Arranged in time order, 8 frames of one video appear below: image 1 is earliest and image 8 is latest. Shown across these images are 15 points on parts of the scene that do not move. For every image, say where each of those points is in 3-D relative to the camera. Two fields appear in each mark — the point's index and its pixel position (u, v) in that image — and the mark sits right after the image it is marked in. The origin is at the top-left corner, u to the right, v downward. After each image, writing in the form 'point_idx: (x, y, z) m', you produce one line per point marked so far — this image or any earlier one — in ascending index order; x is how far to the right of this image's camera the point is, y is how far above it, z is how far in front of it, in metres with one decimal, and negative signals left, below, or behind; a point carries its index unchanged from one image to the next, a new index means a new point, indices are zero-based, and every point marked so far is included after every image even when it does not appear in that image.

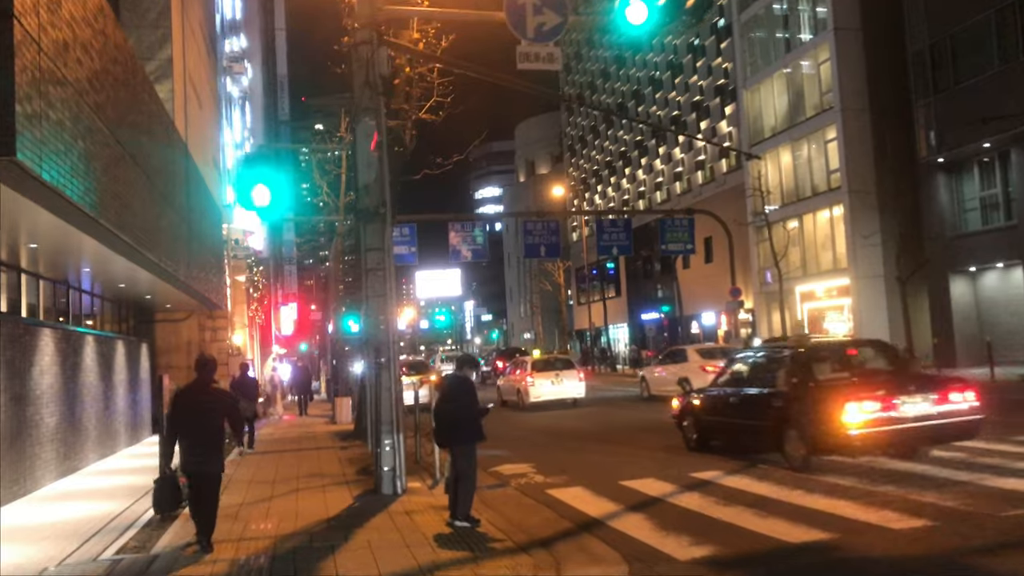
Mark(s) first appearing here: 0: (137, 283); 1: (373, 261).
0: (-8.3, +0.1, +19.7) m
1: (-1.9, +0.4, +12.1) m
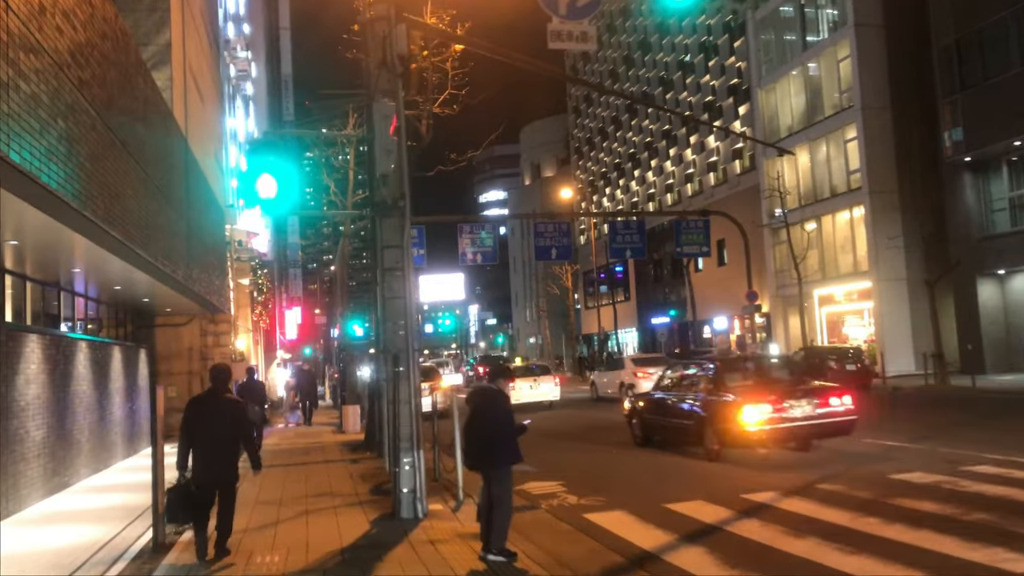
0: (-7.9, 0.0, +18.6) m
1: (-1.5, +0.4, +10.9) m
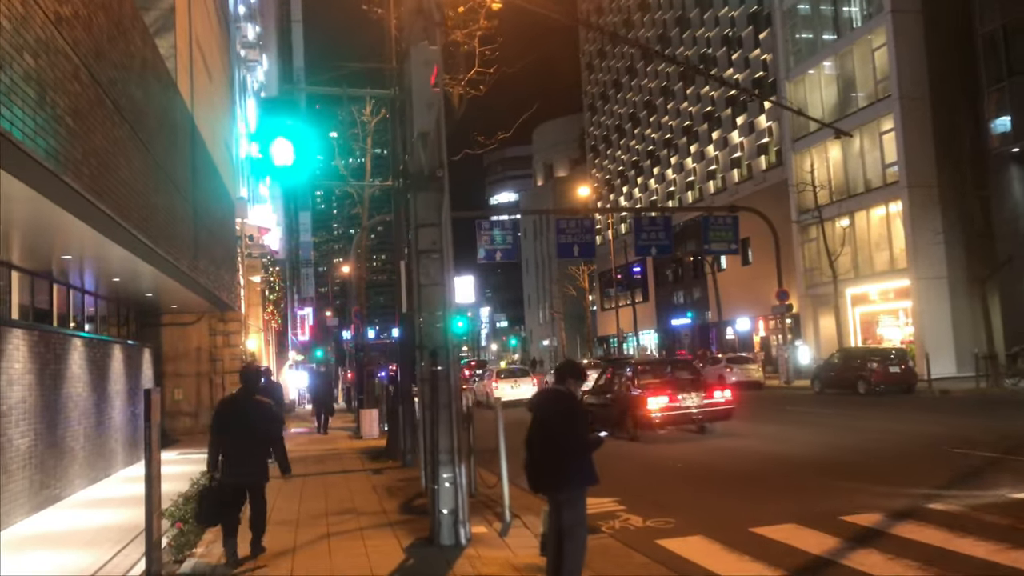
0: (-7.2, +0.2, +17.0) m
1: (-0.9, +0.5, +9.3) m
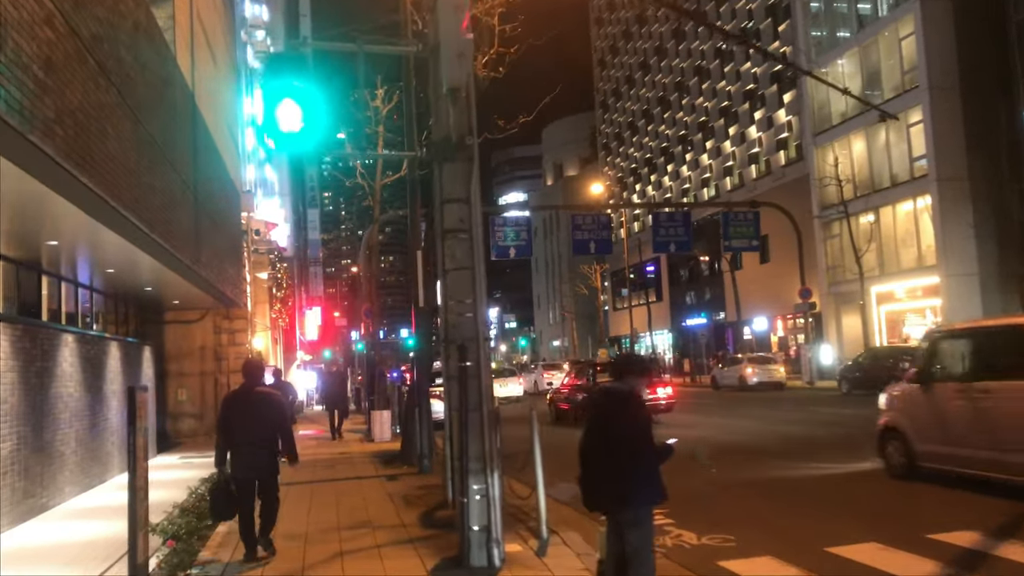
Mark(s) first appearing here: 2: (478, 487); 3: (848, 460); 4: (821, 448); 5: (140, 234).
0: (-6.8, +0.3, +15.9) m
1: (-0.5, +0.7, +8.2) m
2: (-0.3, -1.8, +7.8) m
3: (+5.5, -2.8, +14.3) m
4: (+5.6, -2.9, +15.9) m
5: (-4.5, +0.7, +10.5) m
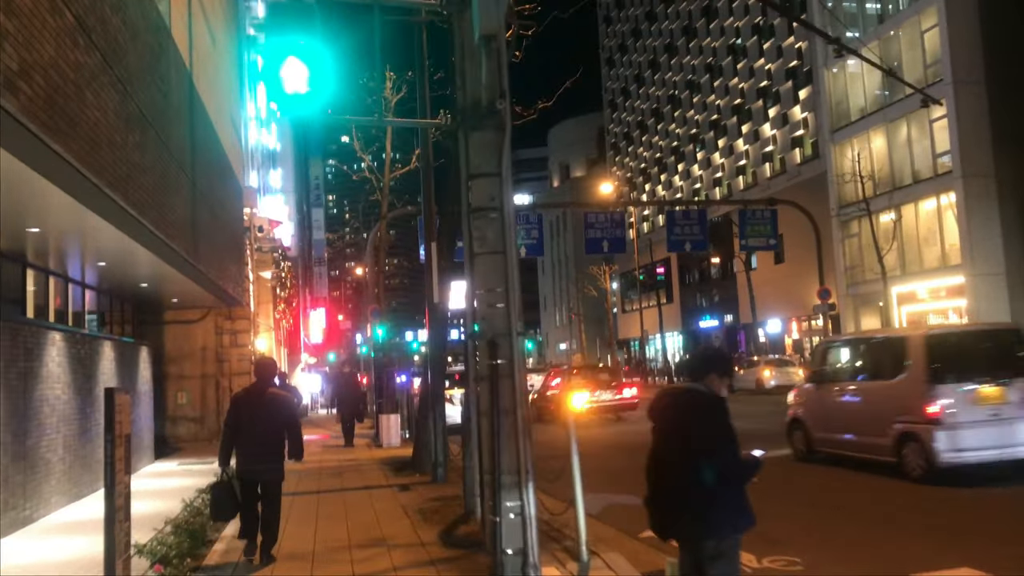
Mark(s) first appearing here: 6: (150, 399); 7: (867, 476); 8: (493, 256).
0: (-6.4, +0.4, +14.9) m
1: (-0.2, +0.8, +7.1) m
2: (0.0, -1.7, +6.8) m
3: (+5.8, -2.7, +13.2) m
4: (+5.9, -2.8, +14.8) m
5: (-4.1, +0.8, +9.5) m
6: (-7.8, -2.4, +19.0) m
7: (+5.1, -2.6, +12.5) m
8: (-0.2, +0.3, +7.1) m
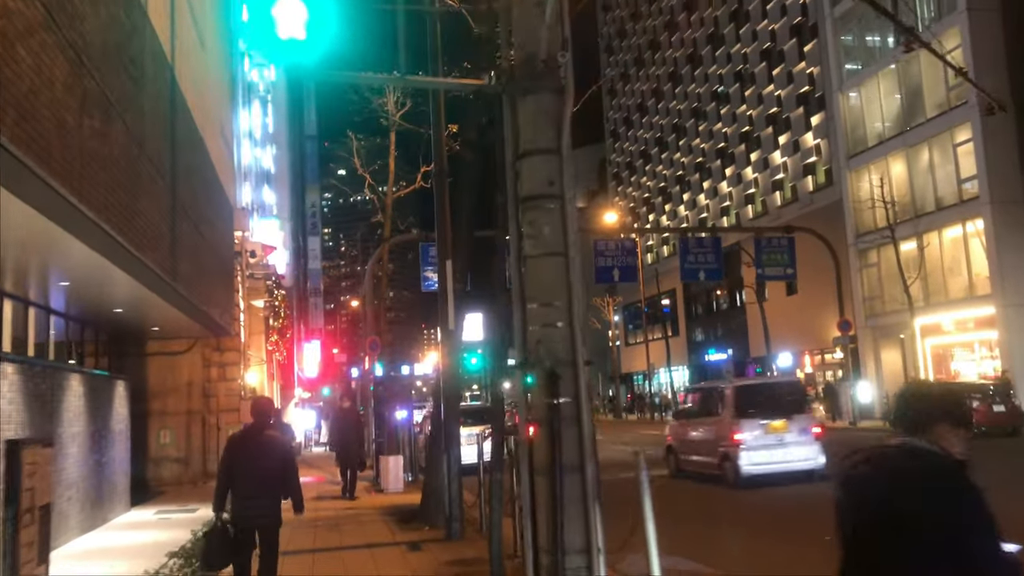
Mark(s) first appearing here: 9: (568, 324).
0: (-6.1, 0.0, +13.1) m
1: (+0.1, +0.7, +5.4) m
2: (+0.4, -1.7, +4.9) m
3: (+6.2, -3.0, +11.4) m
4: (+6.3, -3.2, +13.0) m
5: (-3.8, +0.6, +7.7) m
6: (-7.5, -2.9, +17.1) m
7: (+5.4, -2.9, +10.6) m
8: (+0.2, +0.2, +5.3) m
9: (+0.3, -0.2, +5.3) m
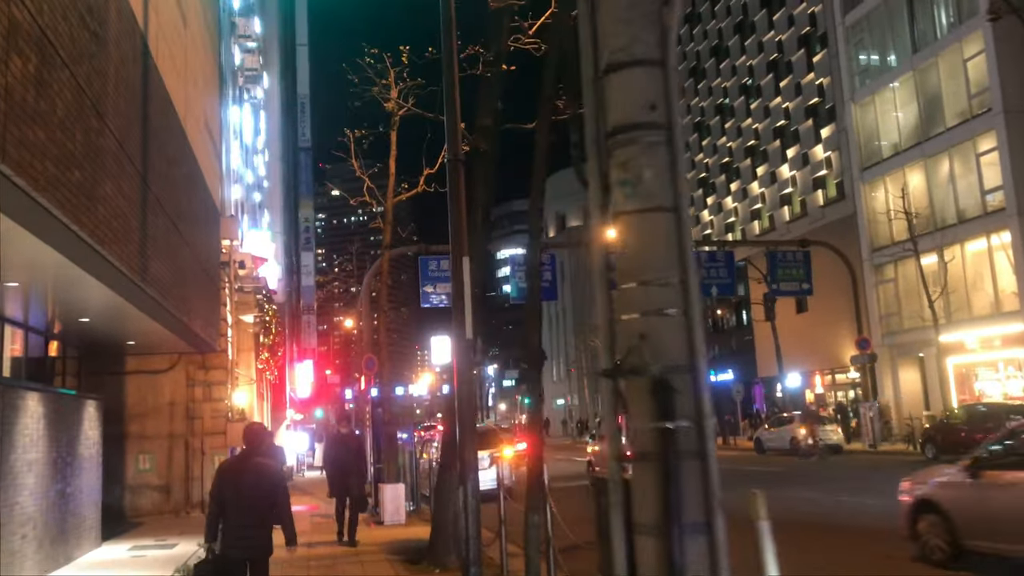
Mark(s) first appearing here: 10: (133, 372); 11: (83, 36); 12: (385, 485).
0: (-5.8, -0.1, +11.4) m
1: (+0.5, +0.8, +3.7) m
2: (+0.8, -1.6, +3.2) m
3: (+6.5, -3.1, +9.7) m
4: (+6.6, -3.3, +11.3) m
5: (-3.4, +0.7, +6.0) m
6: (-7.2, -3.1, +15.3) m
7: (+5.8, -3.0, +8.9) m
8: (+0.6, +0.3, +3.7) m
9: (+0.7, -0.1, +3.6) m
10: (-8.6, -1.9, +20.0) m
11: (-3.6, +2.1, +7.5) m
12: (-2.5, -3.9, +17.5) m
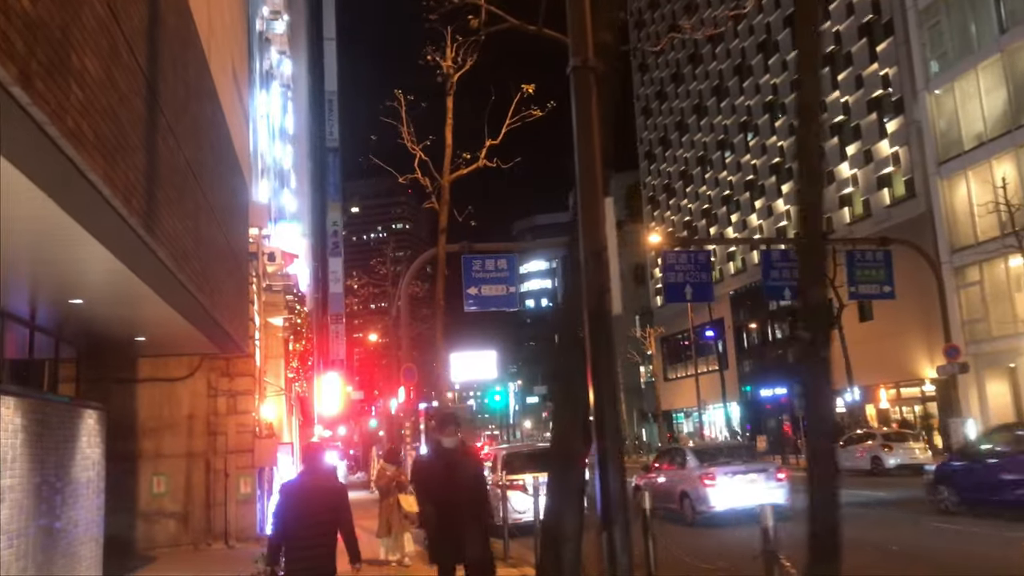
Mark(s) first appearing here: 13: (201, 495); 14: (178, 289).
0: (-4.4, +0.2, +8.5) m
1: (+1.7, +1.3, +0.7) m
2: (+1.9, -1.1, +0.1) m
3: (+7.8, -2.7, +6.5) m
4: (+7.9, -2.9, +8.0) m
5: (-2.2, +1.1, +3.1) m
6: (-5.8, -2.8, +12.3) m
7: (+7.0, -2.5, +5.7) m
8: (+1.8, +0.8, +0.6) m
9: (+1.9, +0.4, +0.5) m
10: (-7.1, -1.7, +17.1) m
11: (-2.4, +2.5, +4.6) m
12: (-1.0, -3.7, +14.4) m
13: (-6.2, -4.1, +17.6) m
14: (-3.8, 0.0, +9.9) m
